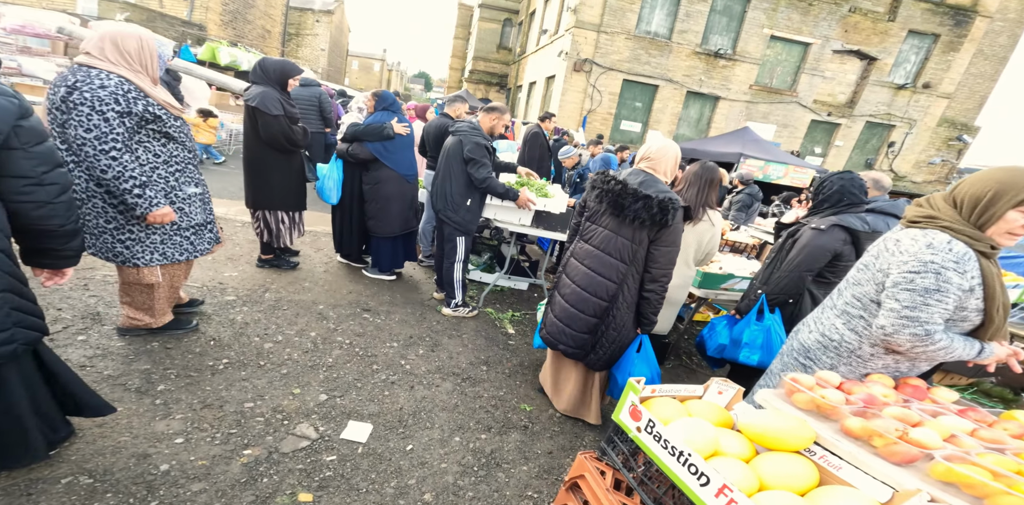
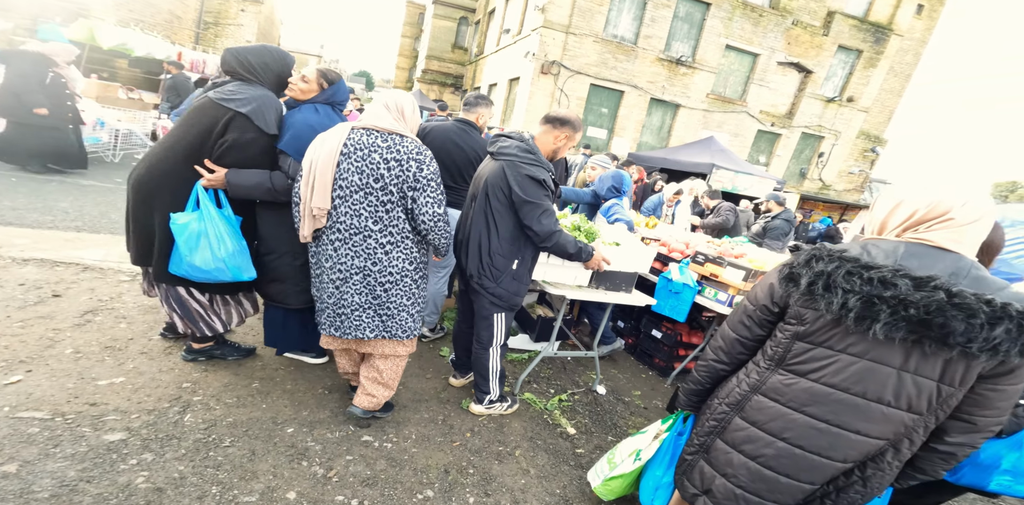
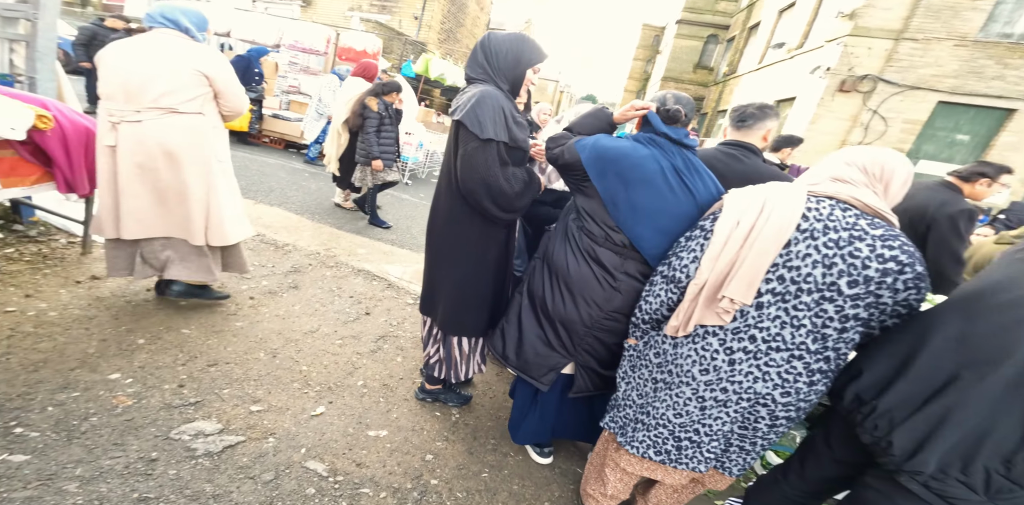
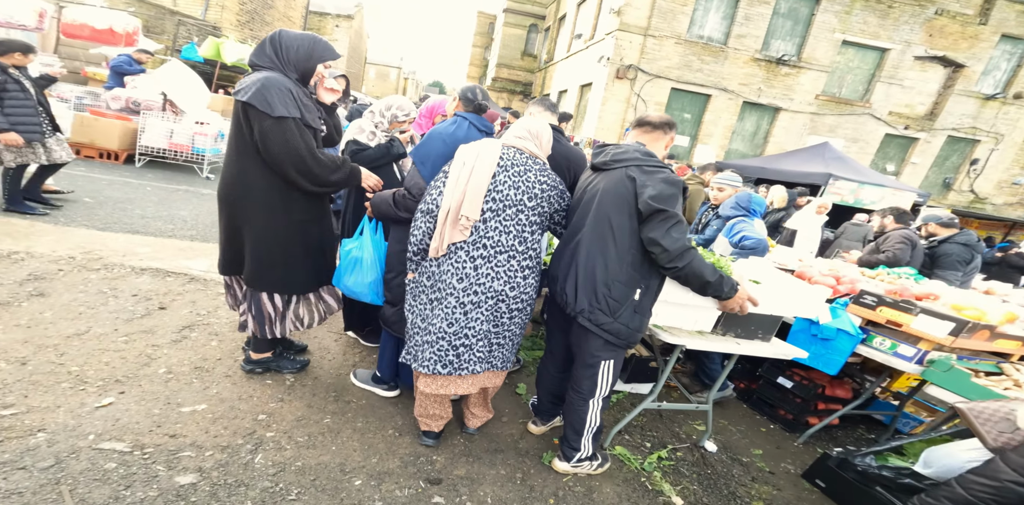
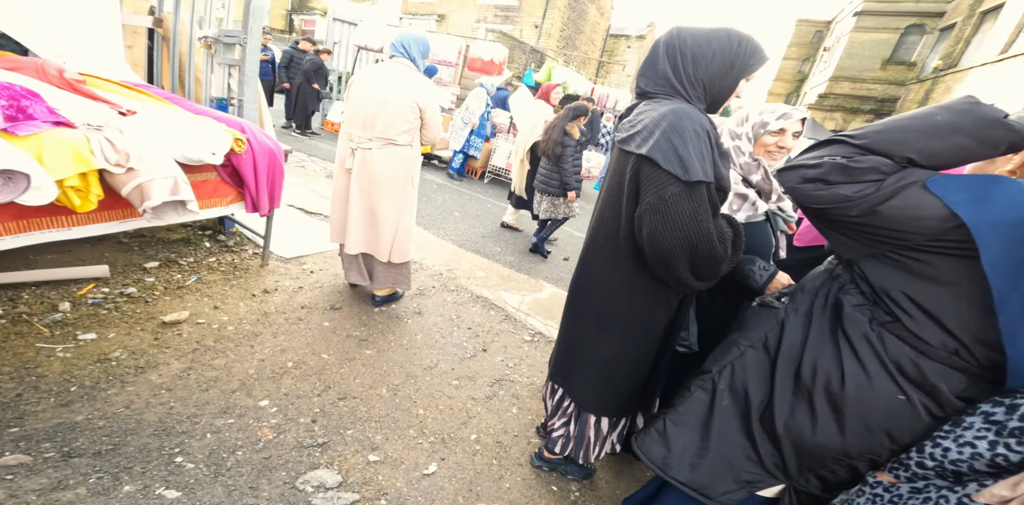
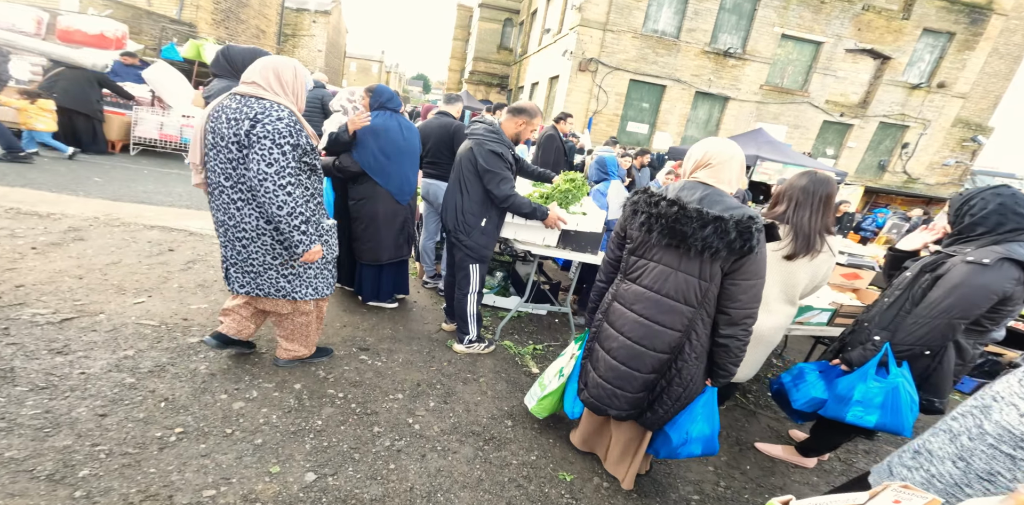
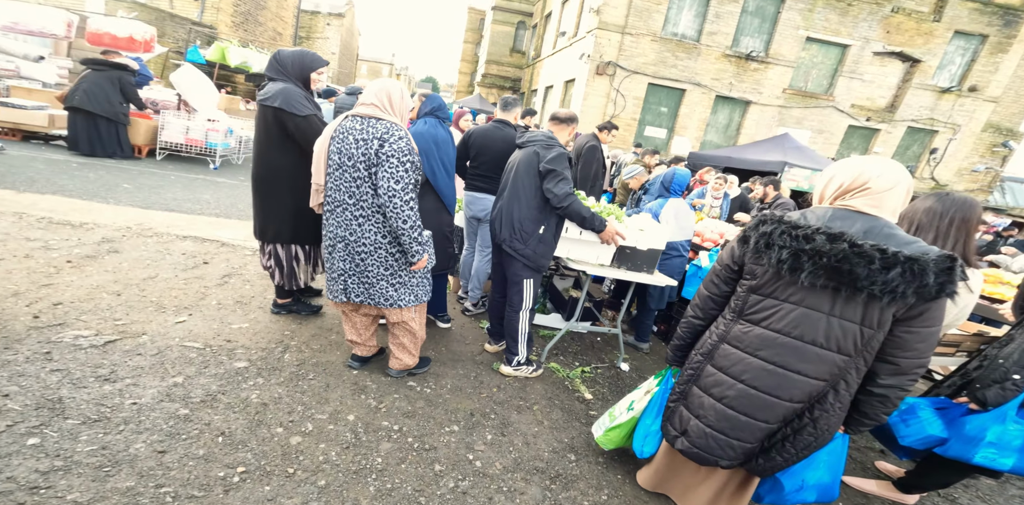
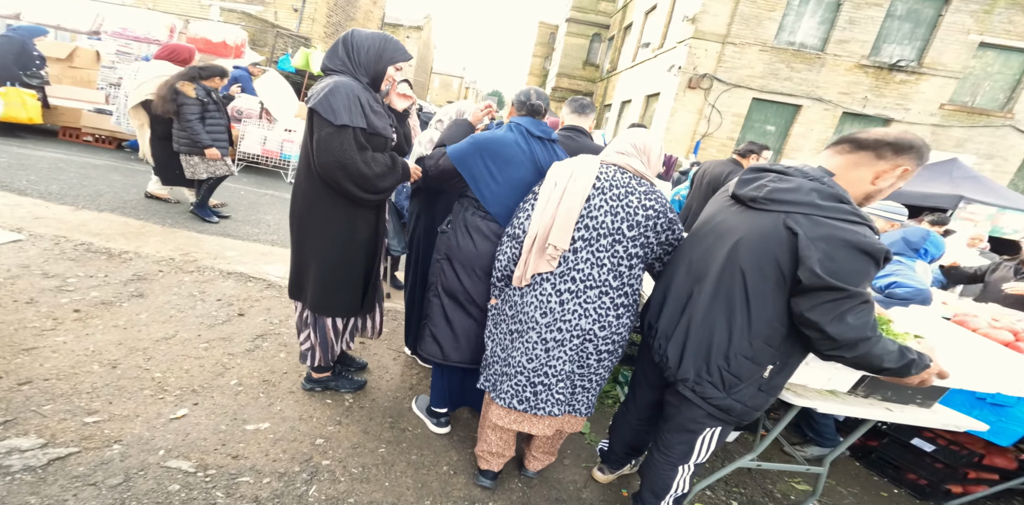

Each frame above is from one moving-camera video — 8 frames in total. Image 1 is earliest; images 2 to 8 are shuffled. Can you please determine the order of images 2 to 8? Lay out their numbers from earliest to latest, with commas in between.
6, 7, 2, 4, 8, 3, 5
